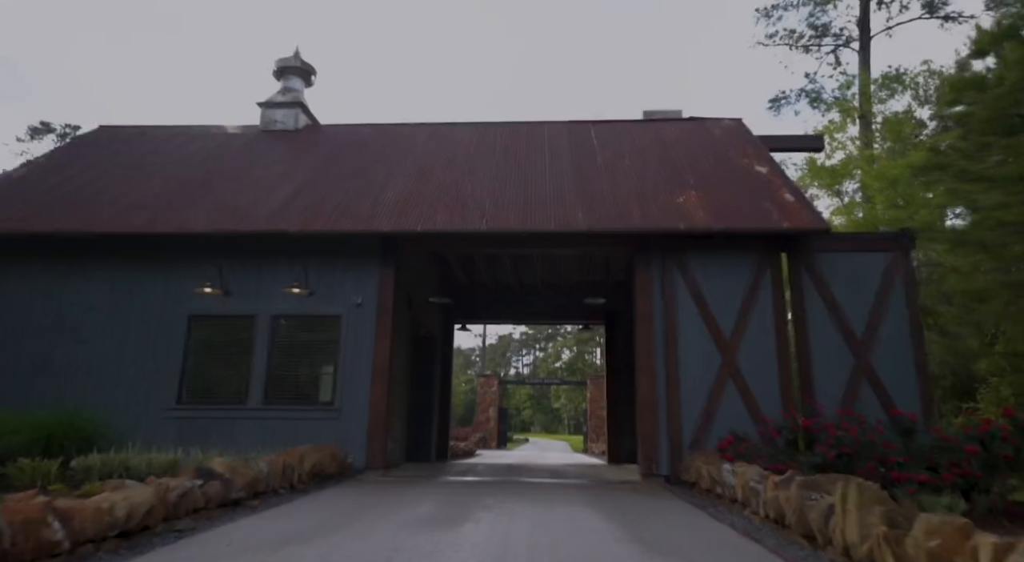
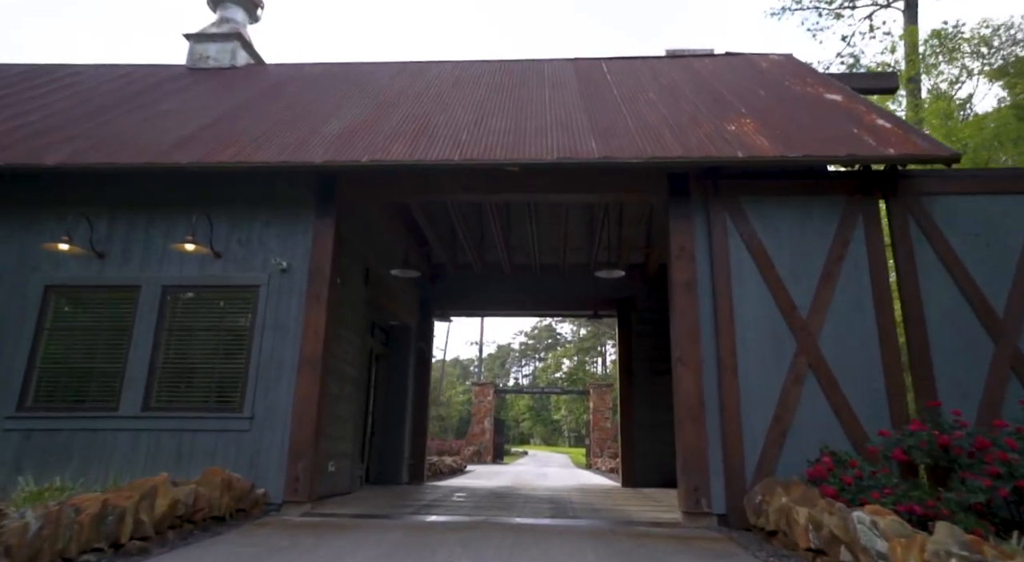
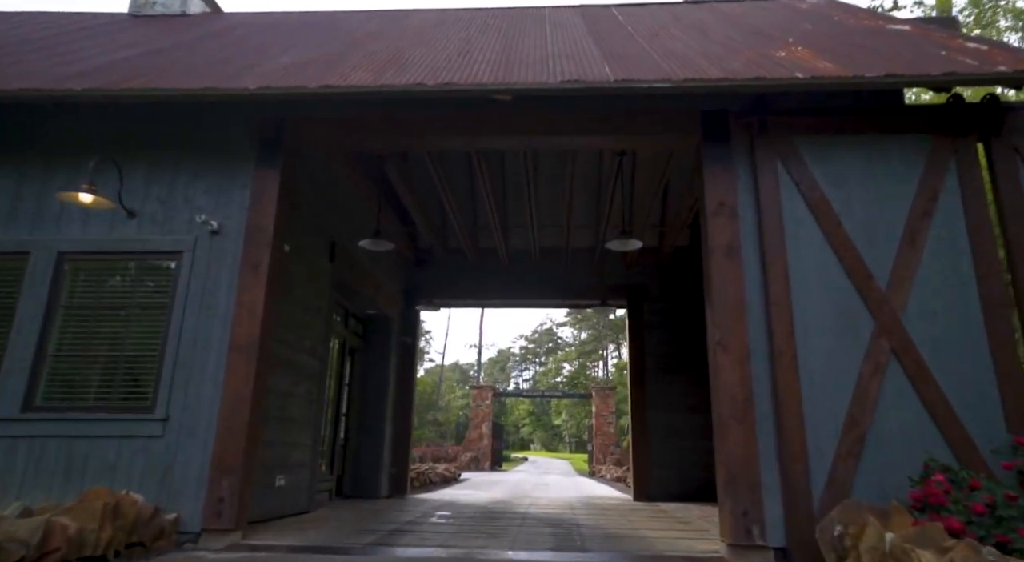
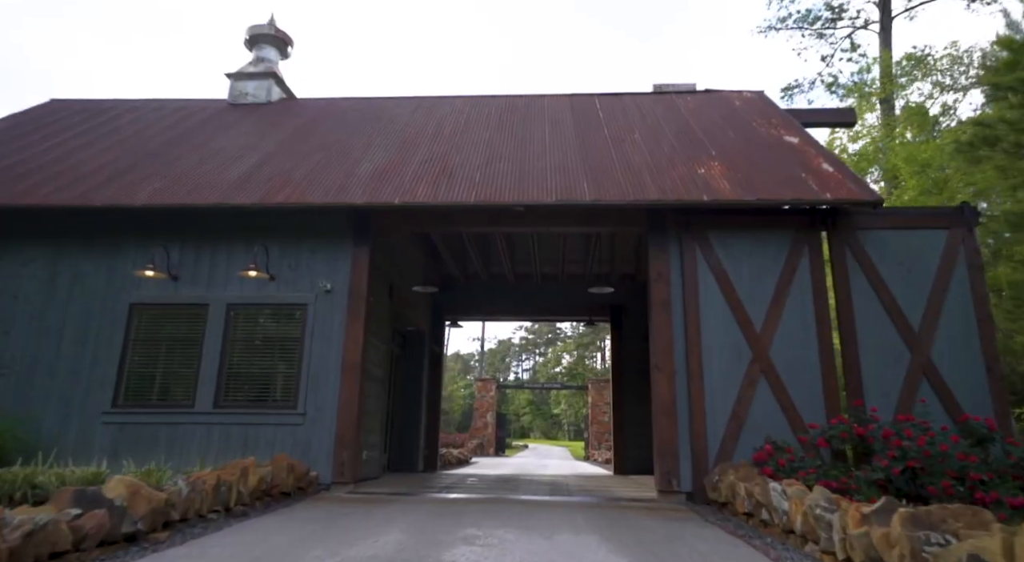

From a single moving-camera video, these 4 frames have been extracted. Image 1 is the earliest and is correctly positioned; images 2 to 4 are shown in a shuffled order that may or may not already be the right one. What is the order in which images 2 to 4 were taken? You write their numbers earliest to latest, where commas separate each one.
4, 2, 3
